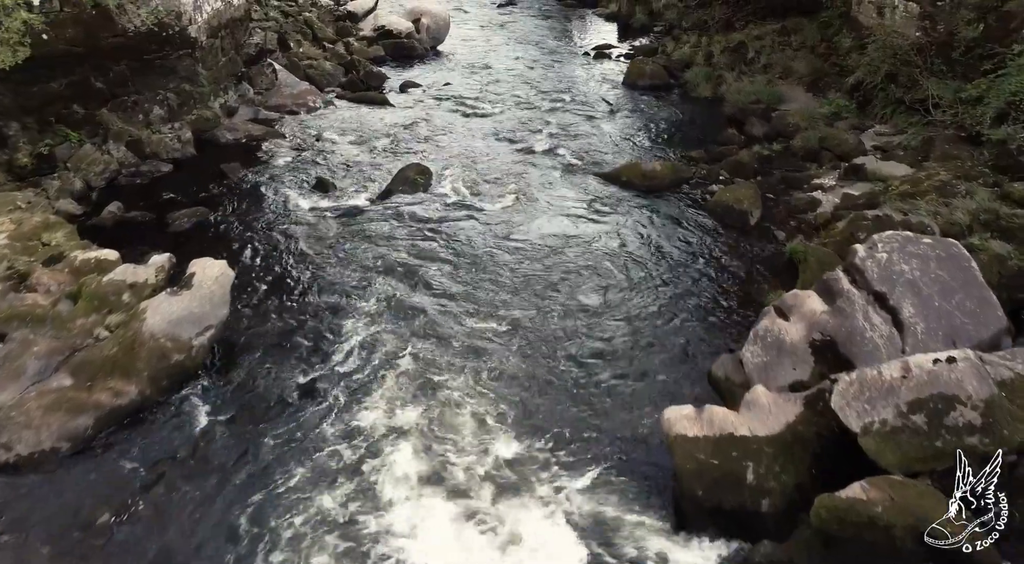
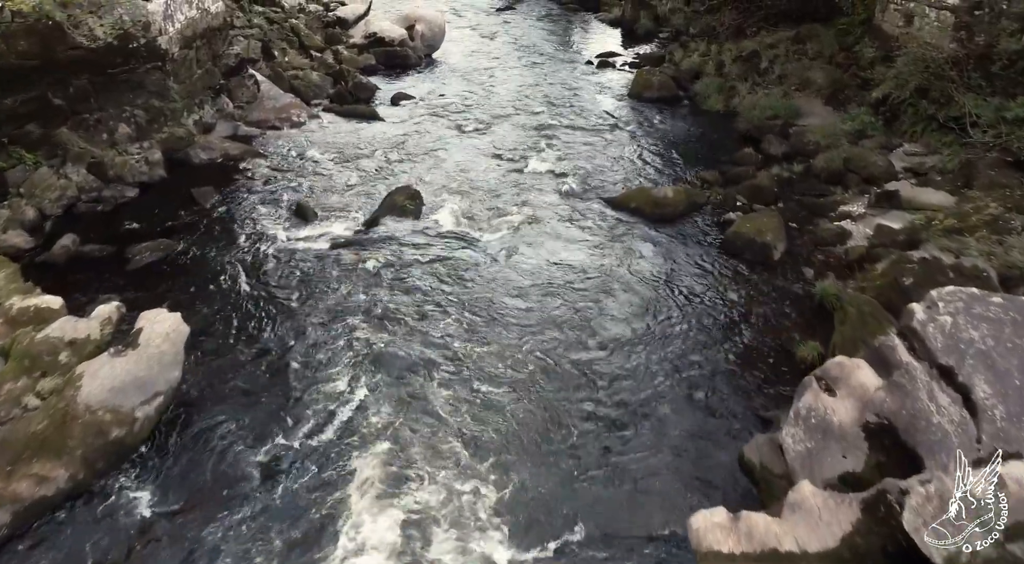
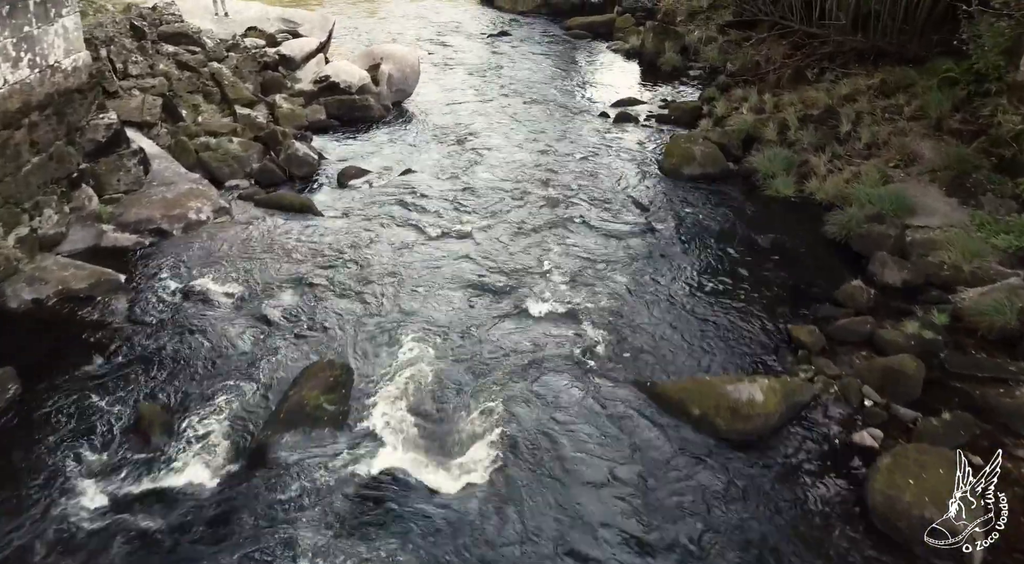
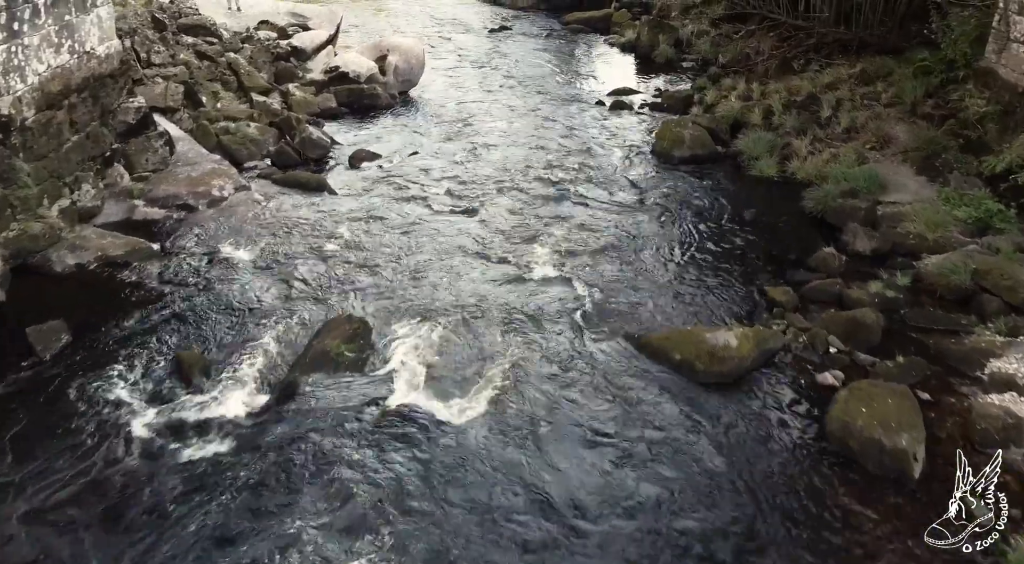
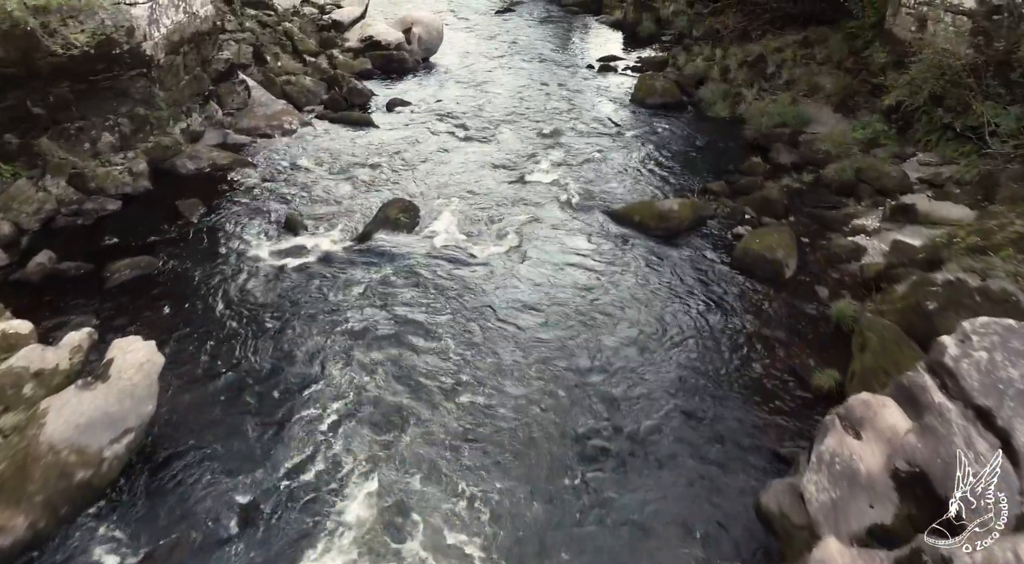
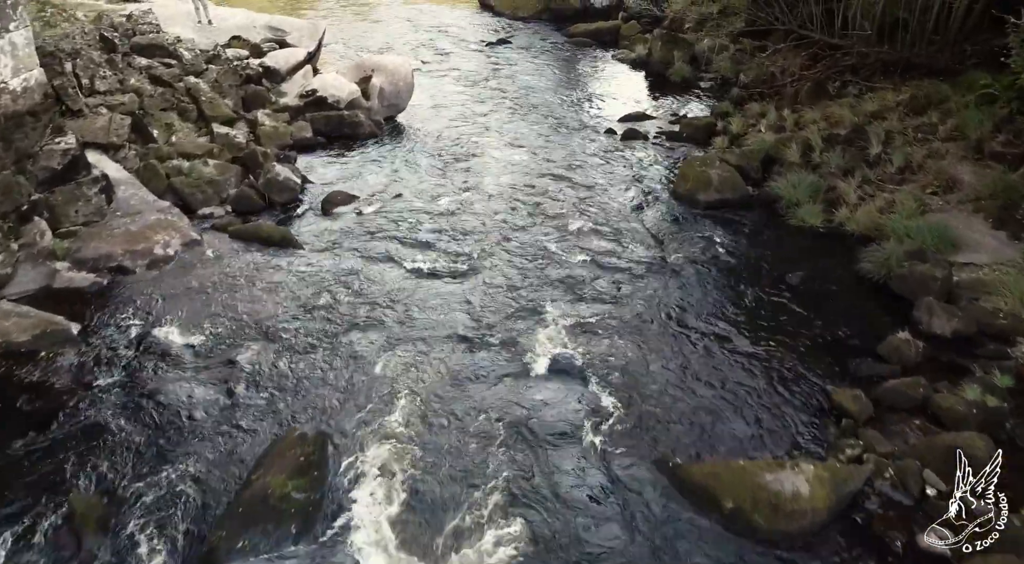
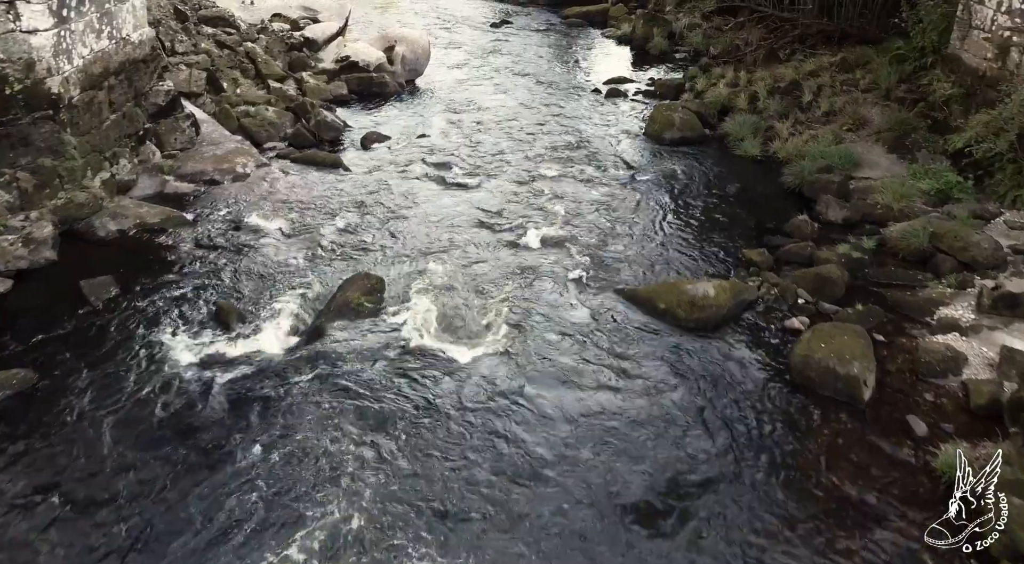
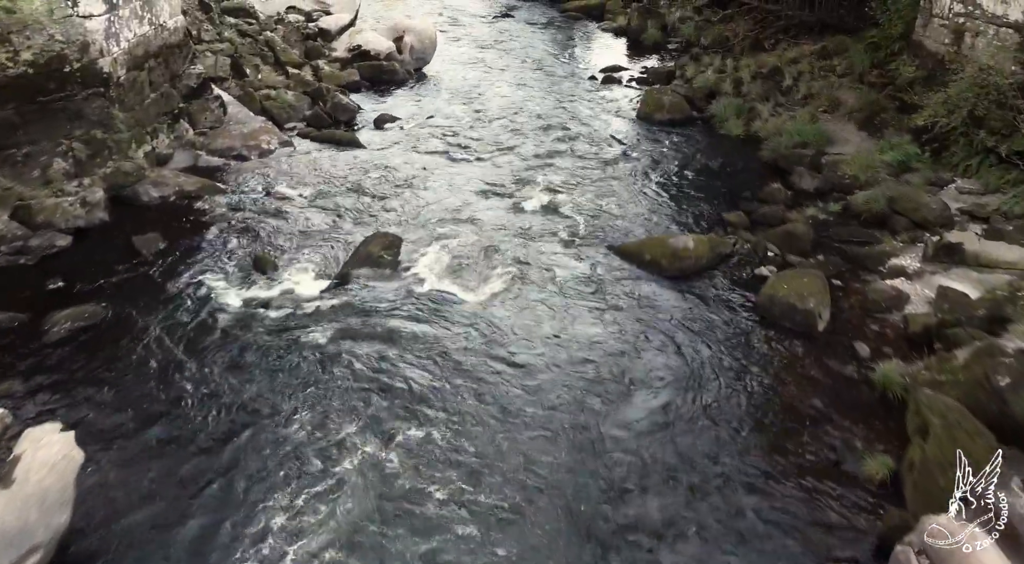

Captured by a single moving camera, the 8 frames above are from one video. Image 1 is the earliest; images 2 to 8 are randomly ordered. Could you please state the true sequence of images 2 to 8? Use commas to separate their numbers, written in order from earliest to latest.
2, 5, 8, 7, 4, 3, 6
